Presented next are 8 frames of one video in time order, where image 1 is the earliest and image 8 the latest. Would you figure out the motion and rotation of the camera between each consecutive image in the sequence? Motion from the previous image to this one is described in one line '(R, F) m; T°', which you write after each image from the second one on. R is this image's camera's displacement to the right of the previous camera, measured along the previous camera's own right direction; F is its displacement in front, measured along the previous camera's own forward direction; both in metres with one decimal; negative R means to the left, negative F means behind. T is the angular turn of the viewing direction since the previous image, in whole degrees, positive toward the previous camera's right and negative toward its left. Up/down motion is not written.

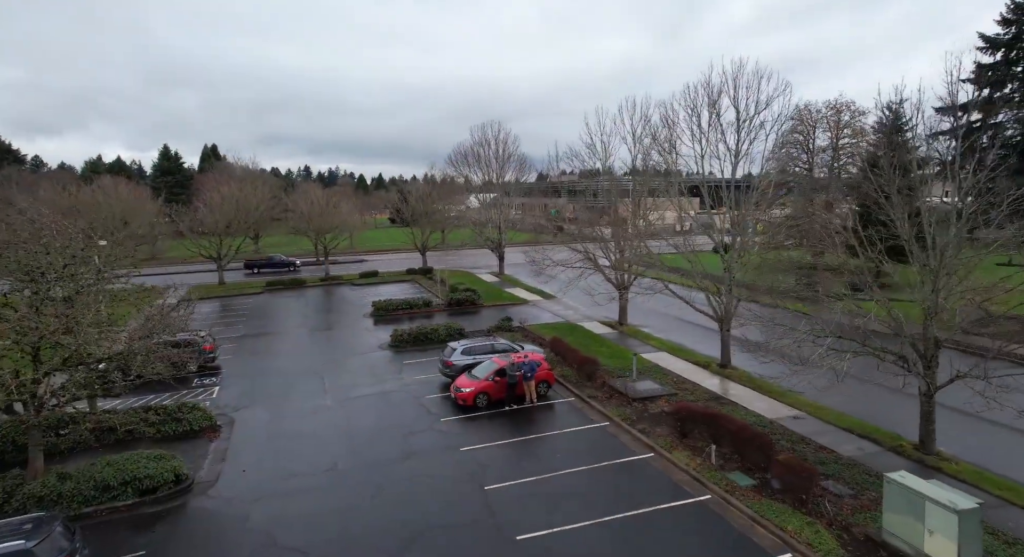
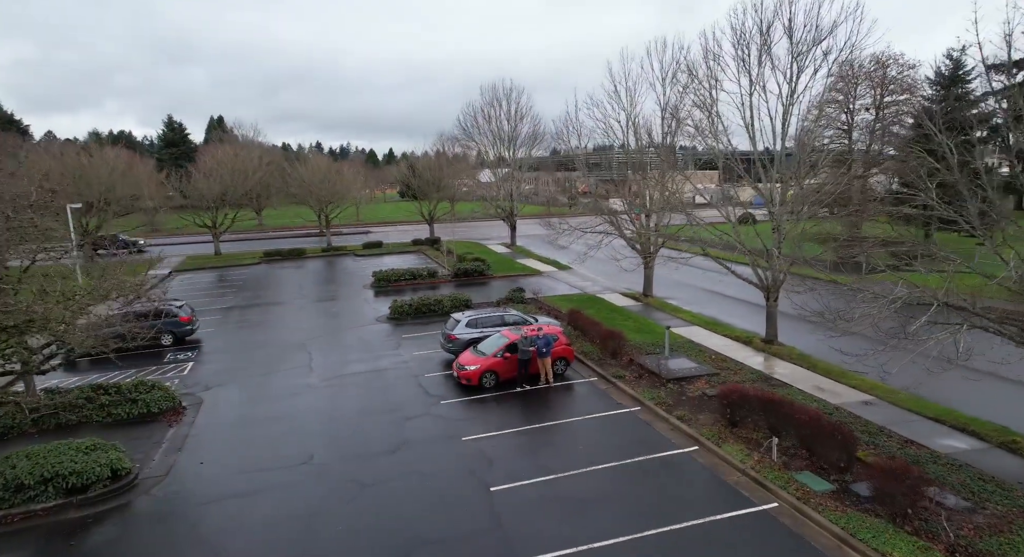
(0.0, +2.6) m; -1°
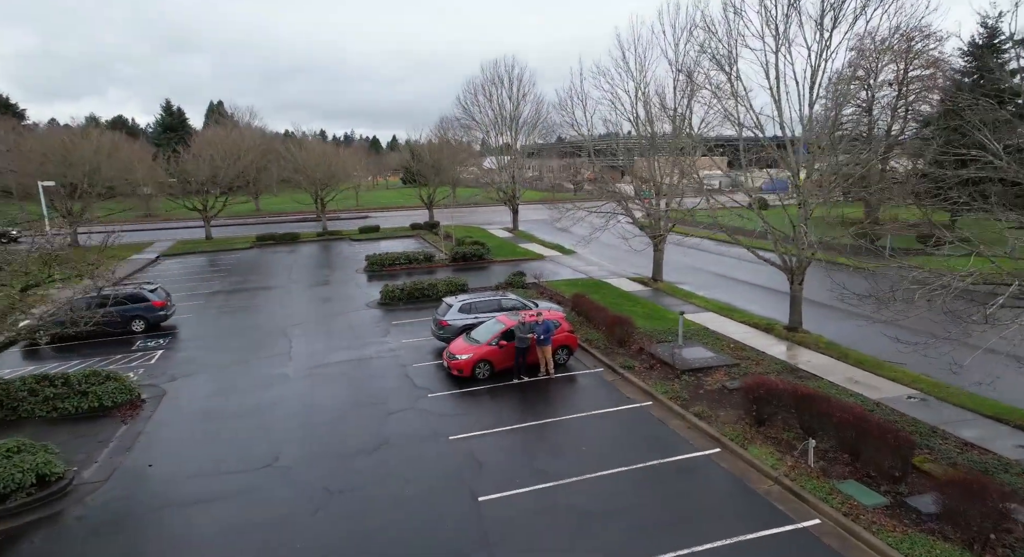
(+0.2, +1.6) m; 0°
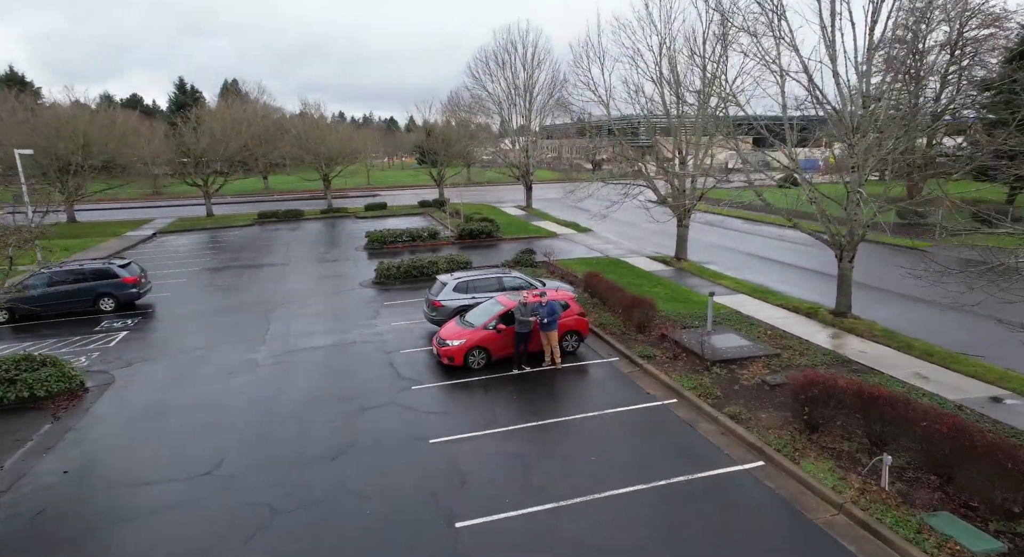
(+0.4, +2.0) m; -2°
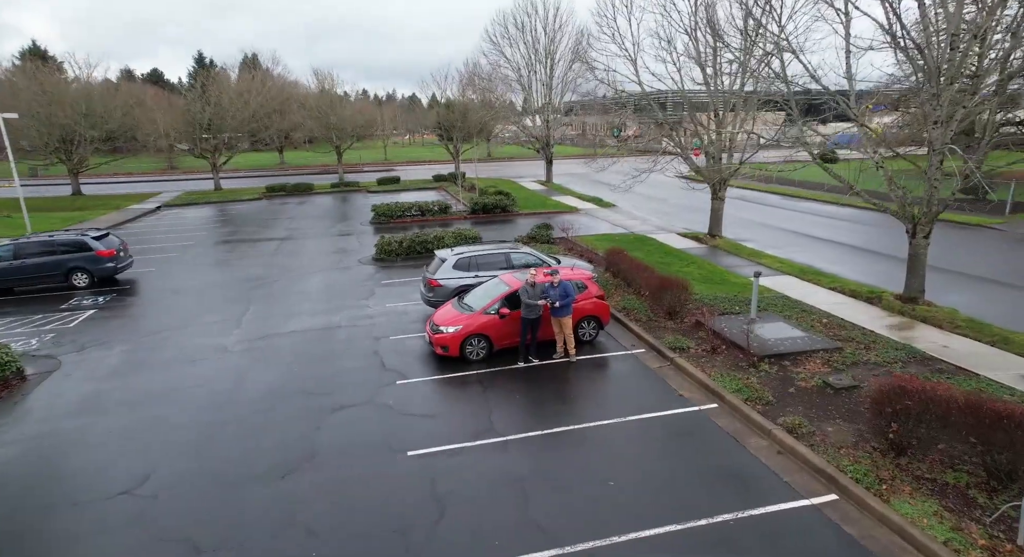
(+0.3, +1.9) m; -2°
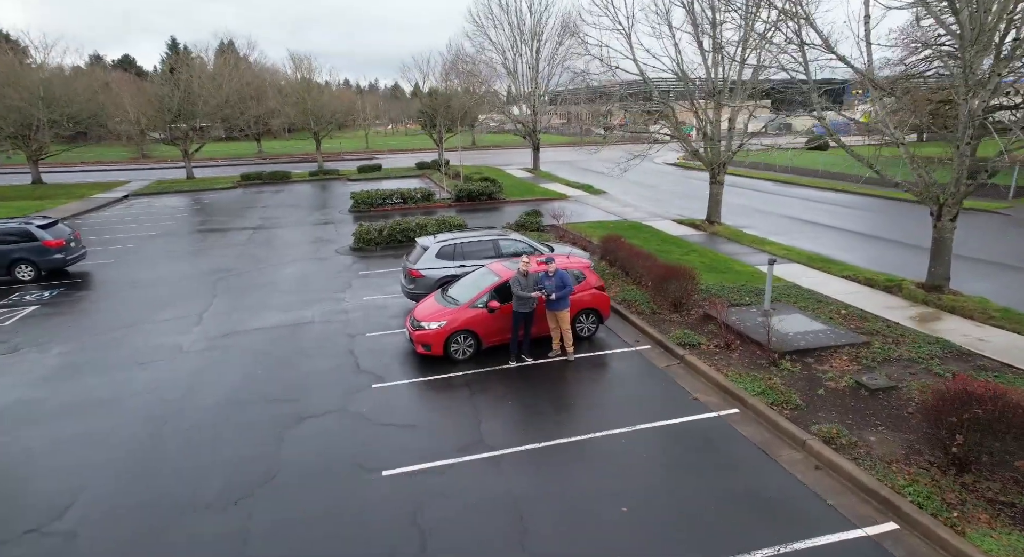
(-0.1, +1.1) m; +1°
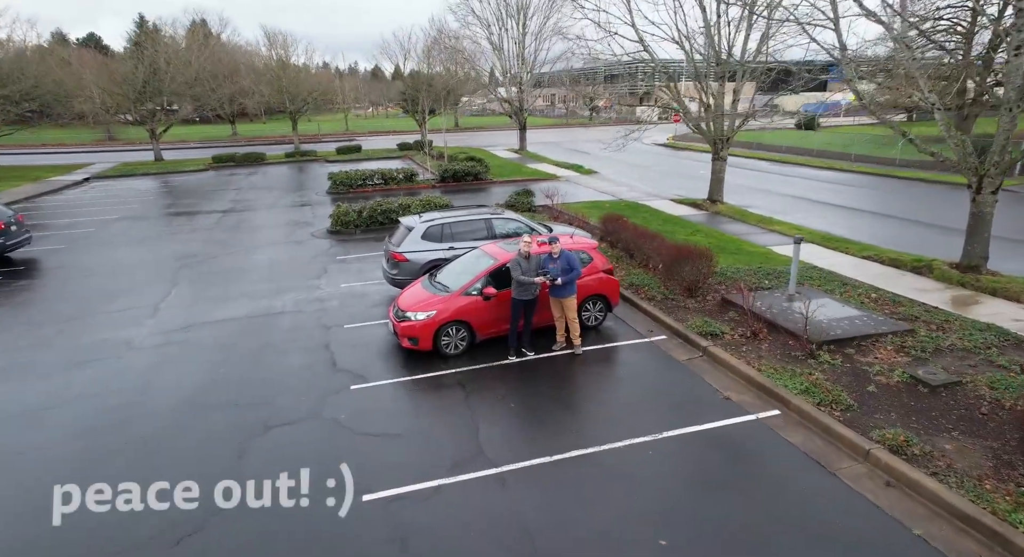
(-0.2, +1.1) m; +2°
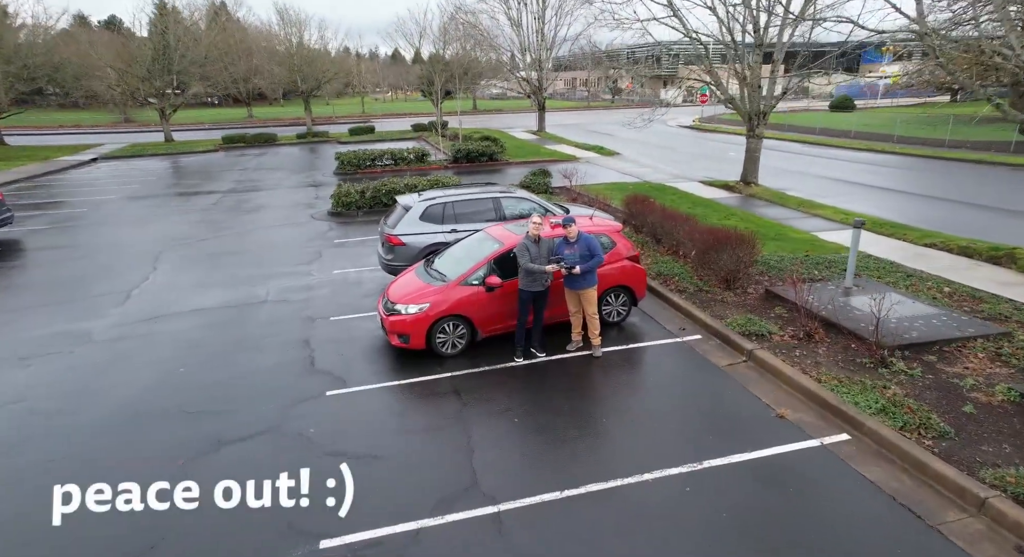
(+0.1, +1.2) m; -2°
